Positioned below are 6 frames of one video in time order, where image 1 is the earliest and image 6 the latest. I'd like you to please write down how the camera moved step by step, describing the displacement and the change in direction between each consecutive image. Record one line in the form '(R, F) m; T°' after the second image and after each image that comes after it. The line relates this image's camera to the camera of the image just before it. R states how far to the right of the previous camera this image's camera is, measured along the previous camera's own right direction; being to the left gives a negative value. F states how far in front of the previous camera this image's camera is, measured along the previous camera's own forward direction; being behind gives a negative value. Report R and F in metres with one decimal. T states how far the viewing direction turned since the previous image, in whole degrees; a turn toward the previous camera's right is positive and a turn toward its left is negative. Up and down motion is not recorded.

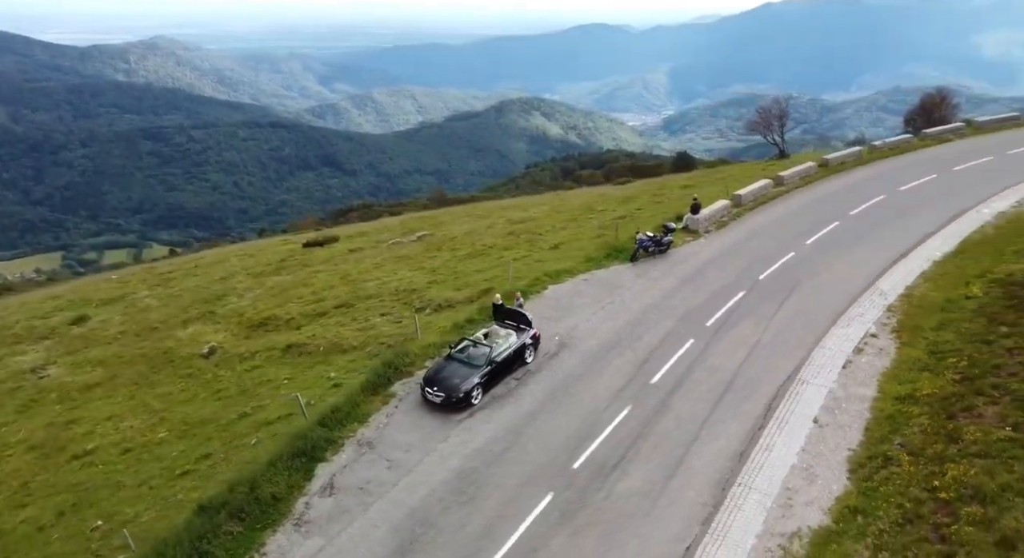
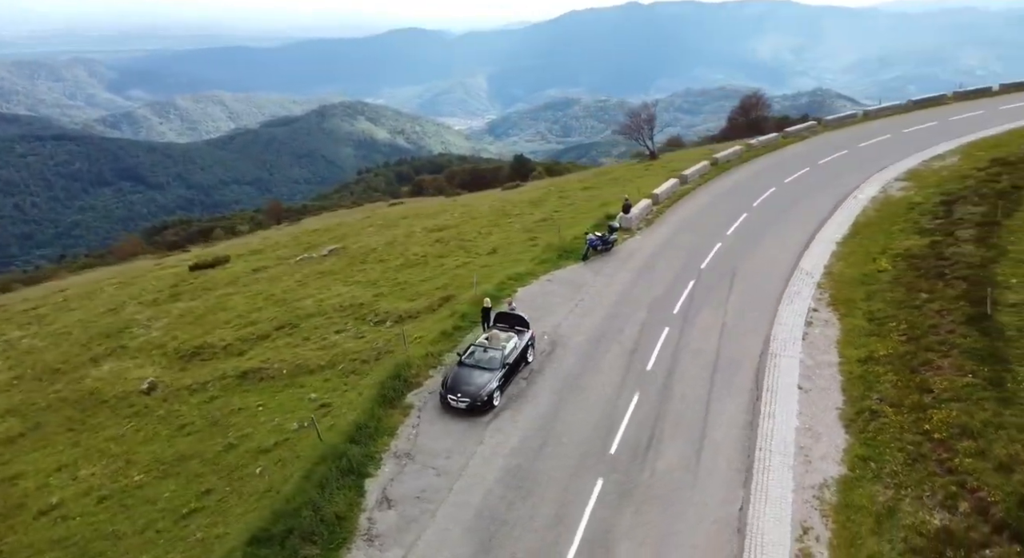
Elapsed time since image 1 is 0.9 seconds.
(-3.6, +0.2) m; +11°
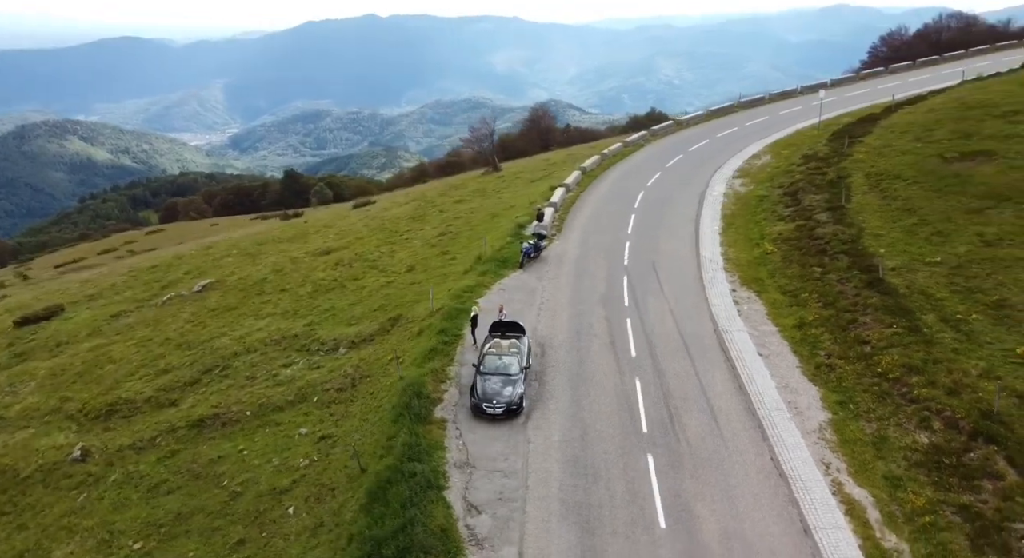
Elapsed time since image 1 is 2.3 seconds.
(-4.8, +0.1) m; +15°
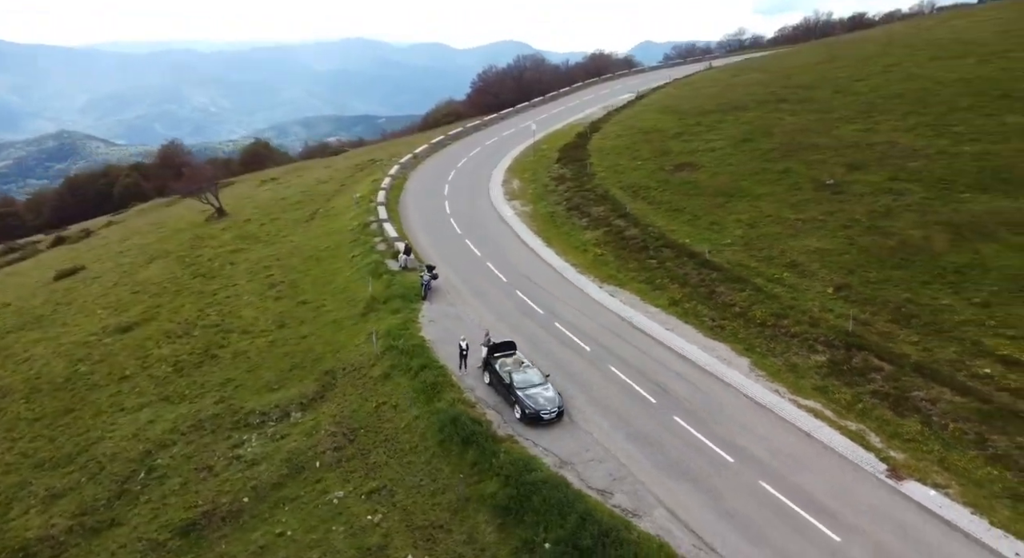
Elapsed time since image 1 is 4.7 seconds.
(-8.7, -0.1) m; +26°
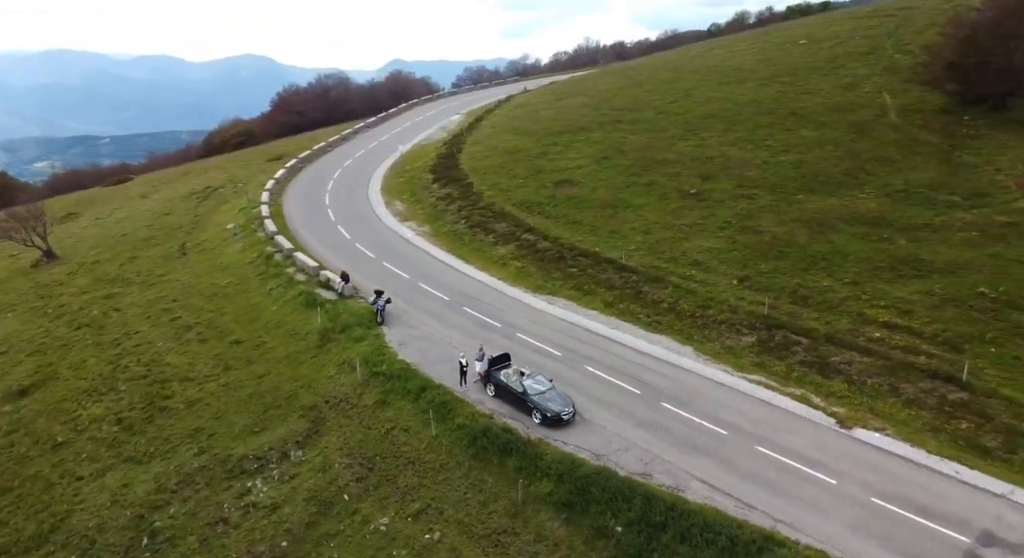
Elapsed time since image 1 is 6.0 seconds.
(-5.1, -1.0) m; +14°
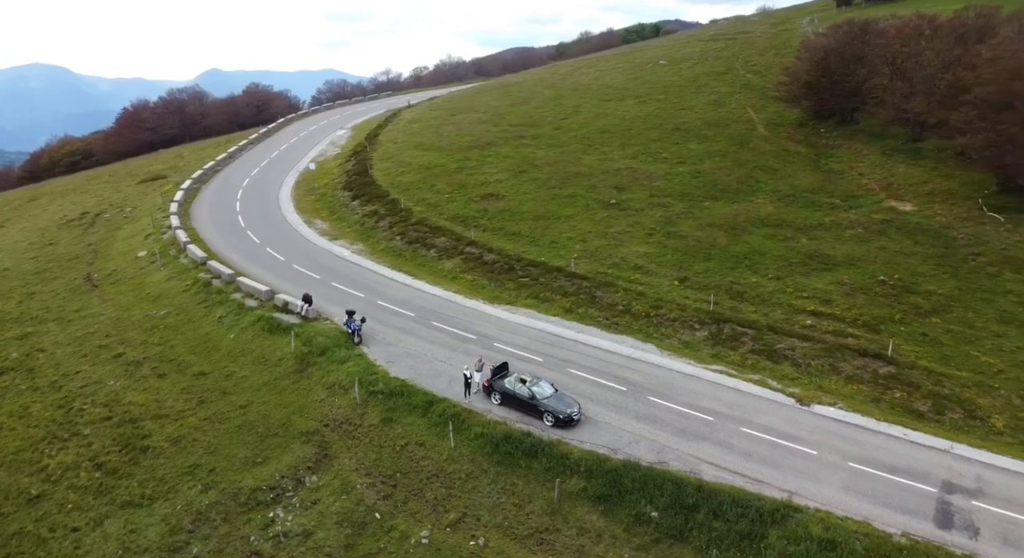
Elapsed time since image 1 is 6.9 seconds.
(-3.7, -1.0) m; +9°
